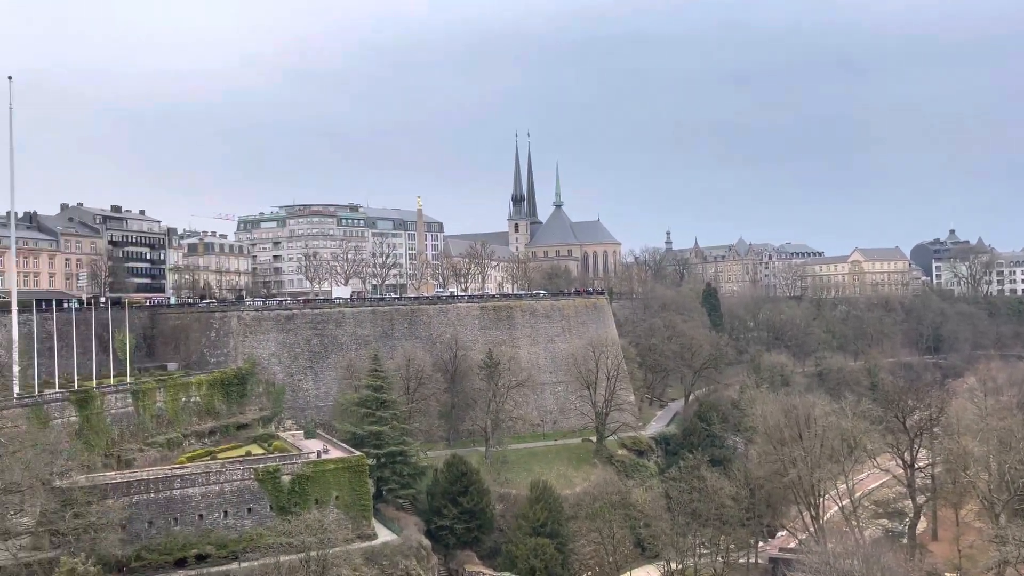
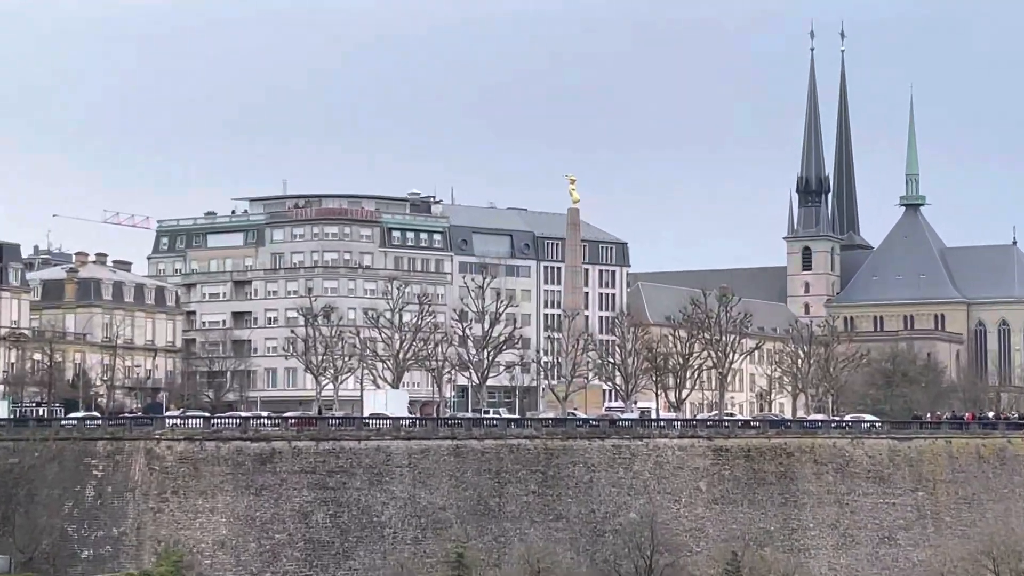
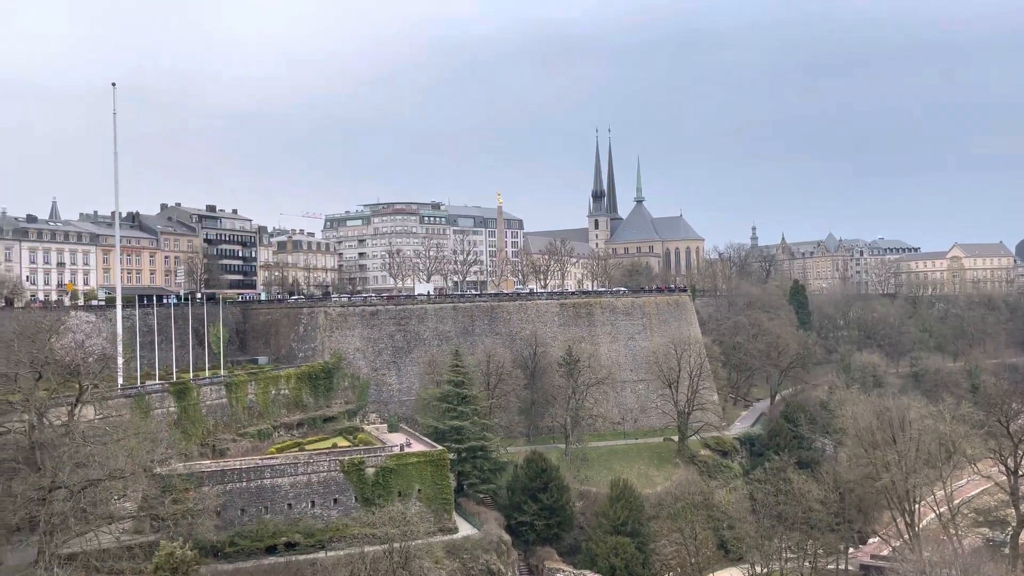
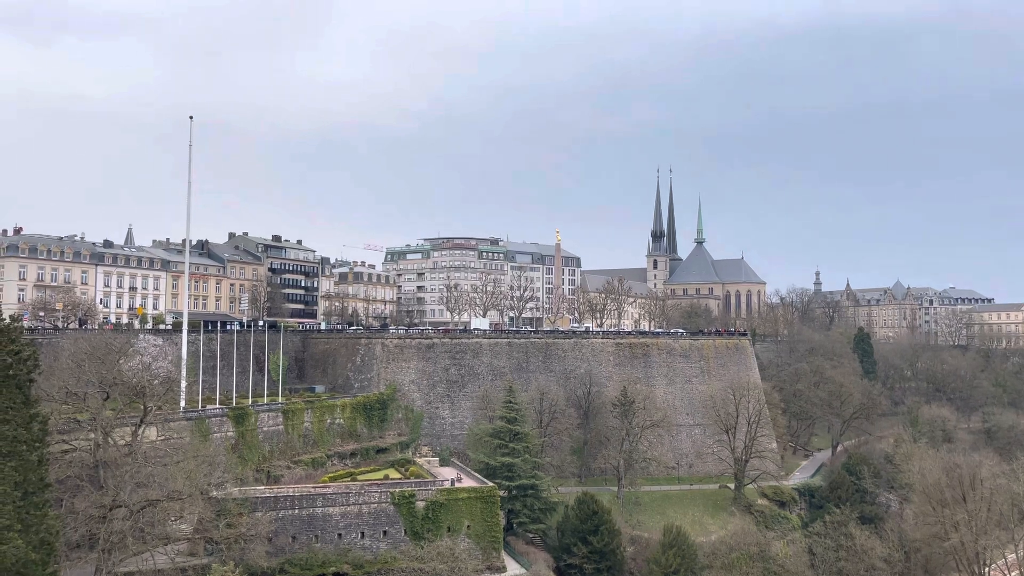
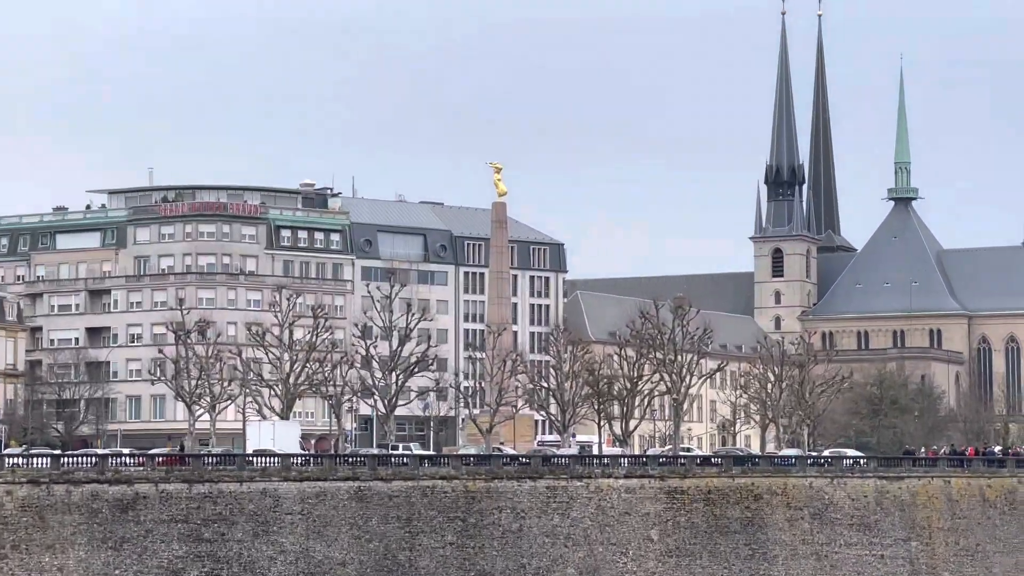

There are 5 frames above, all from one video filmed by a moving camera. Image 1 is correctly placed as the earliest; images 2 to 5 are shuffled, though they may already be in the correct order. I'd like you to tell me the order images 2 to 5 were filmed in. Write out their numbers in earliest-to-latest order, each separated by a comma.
3, 4, 2, 5
